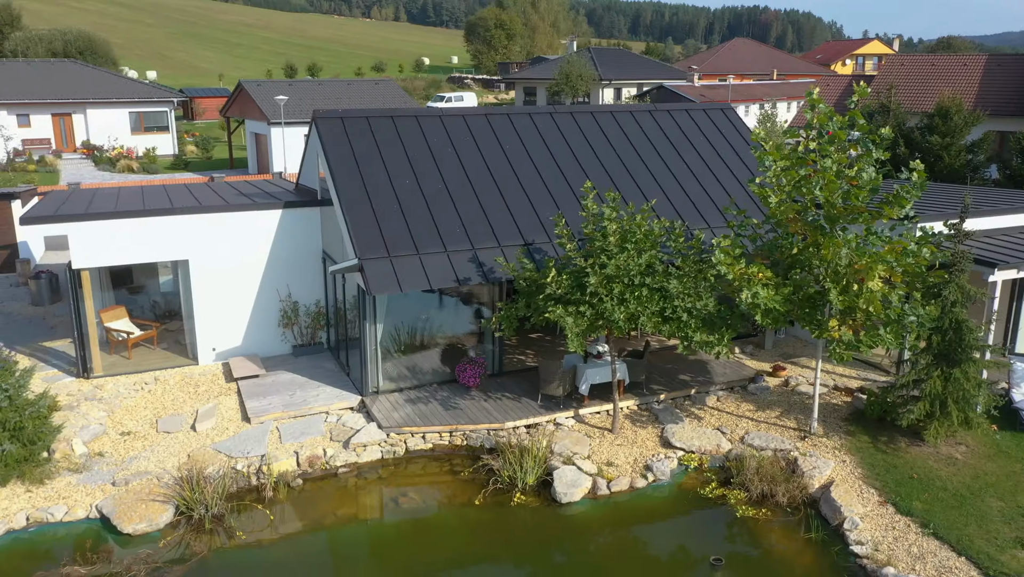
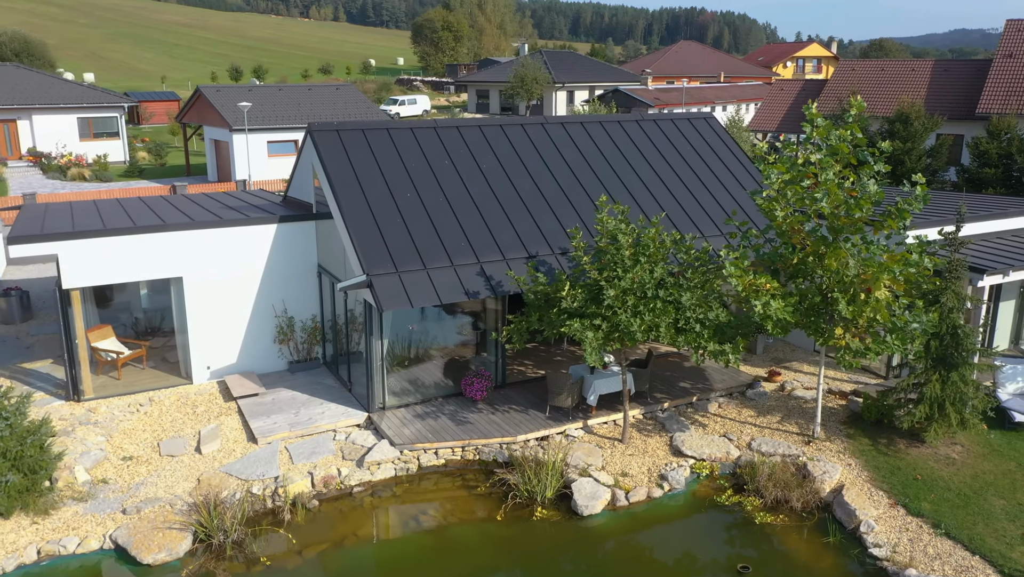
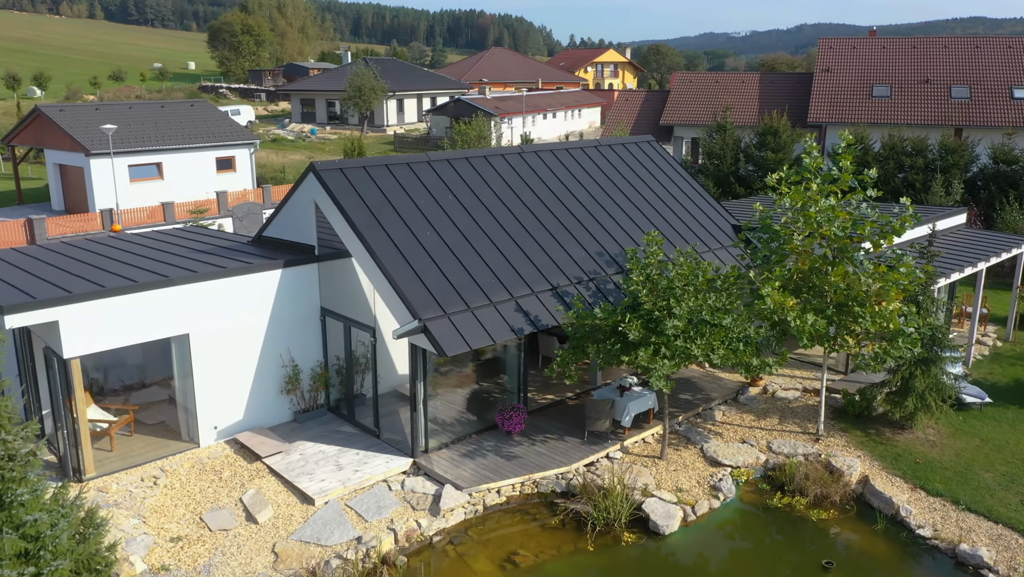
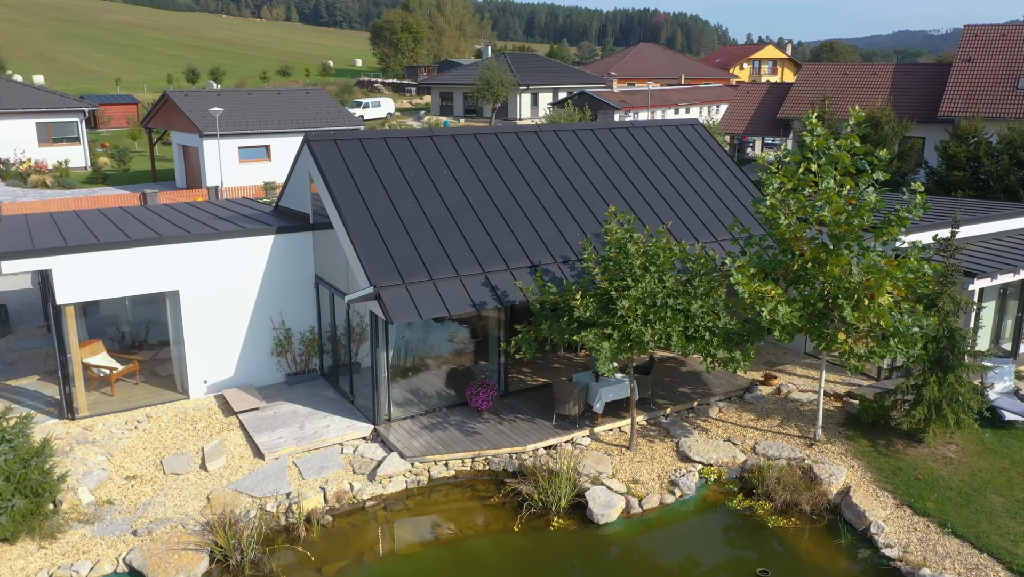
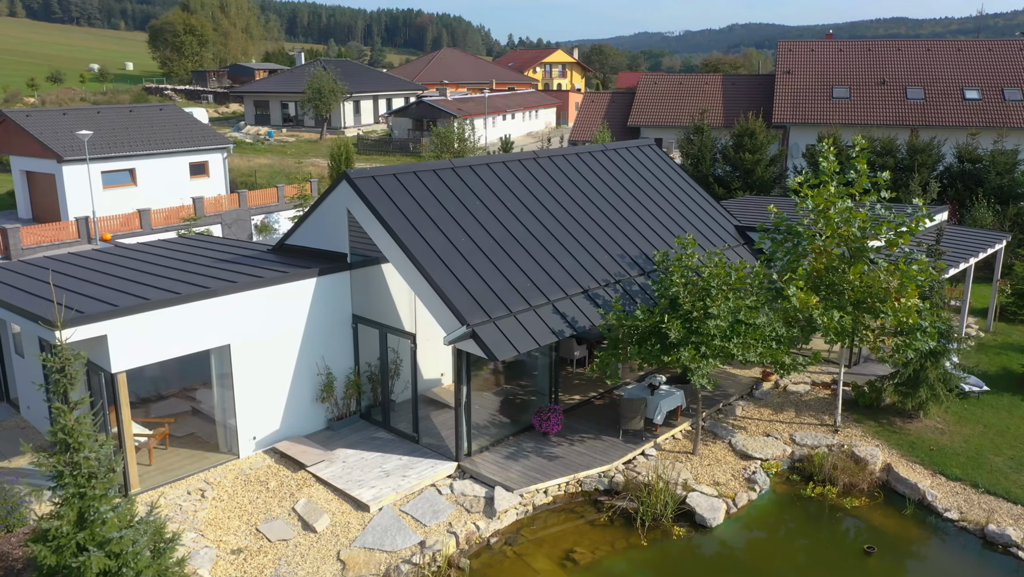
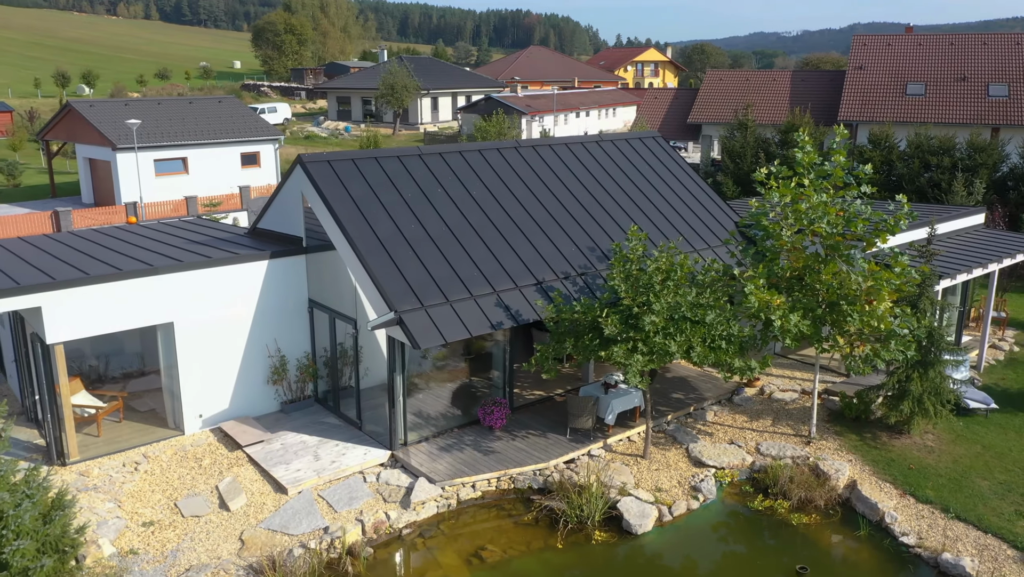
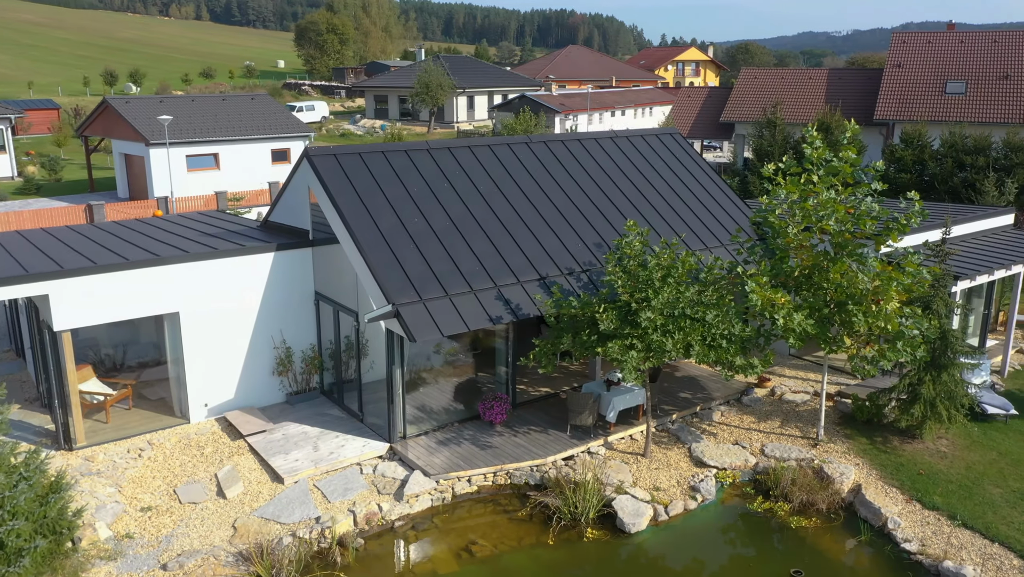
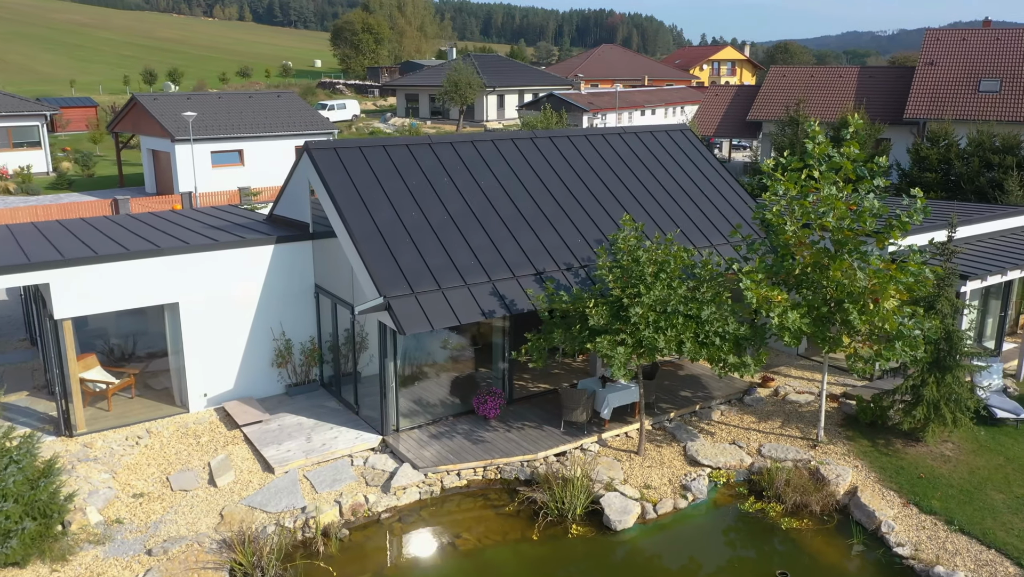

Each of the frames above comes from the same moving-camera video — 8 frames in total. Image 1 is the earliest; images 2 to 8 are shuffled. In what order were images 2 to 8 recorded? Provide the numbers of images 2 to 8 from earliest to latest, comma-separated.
2, 4, 8, 7, 6, 3, 5
